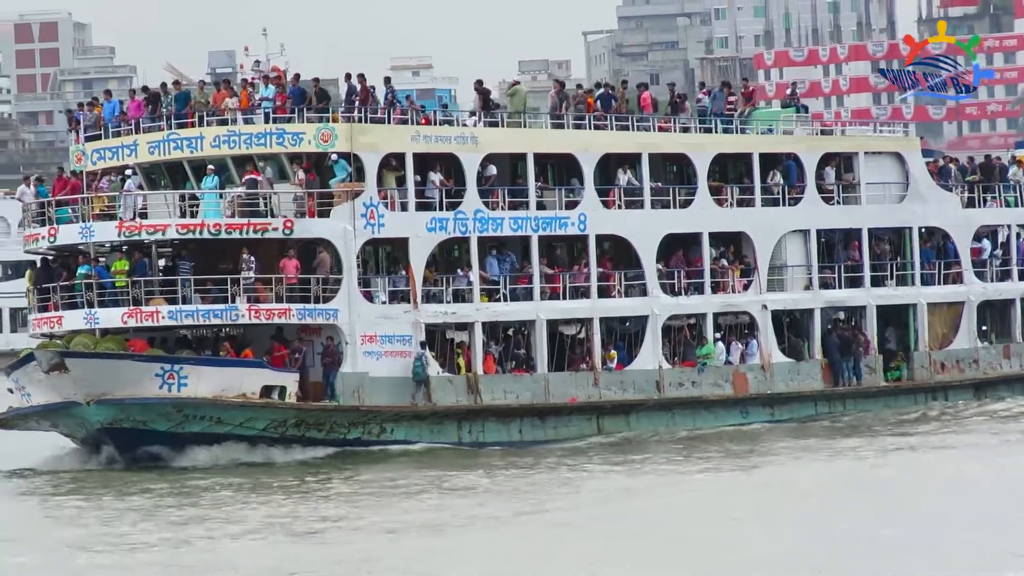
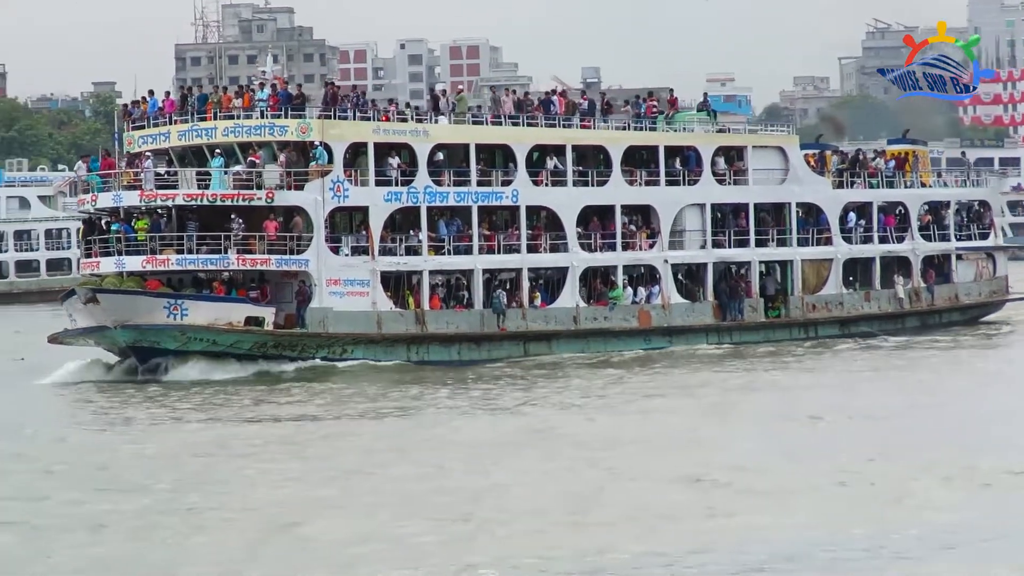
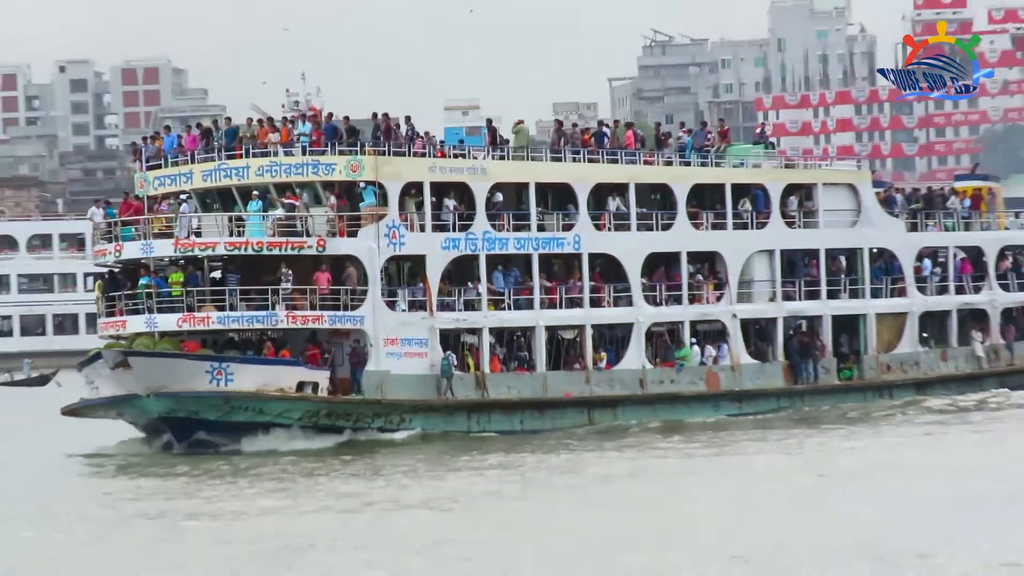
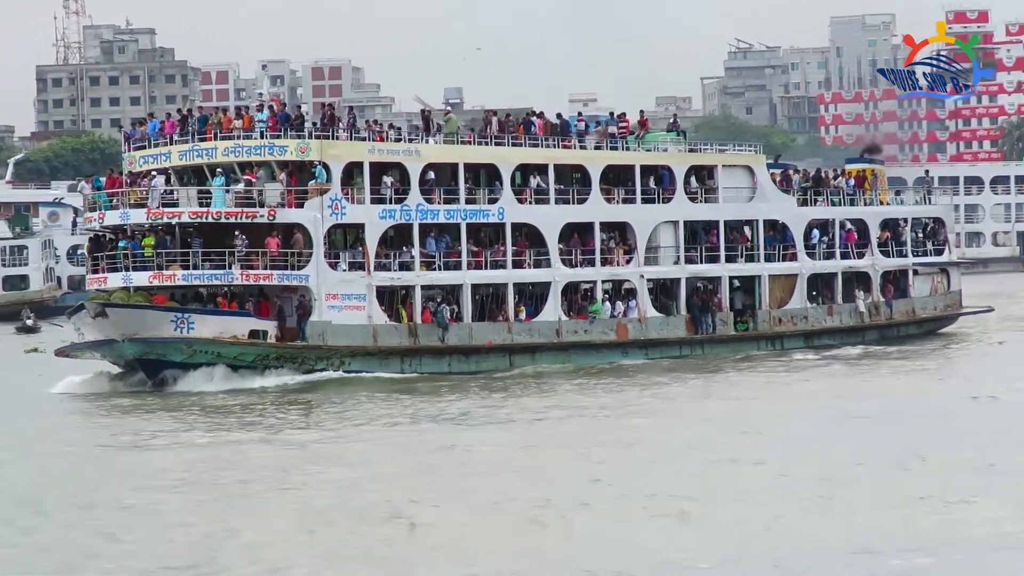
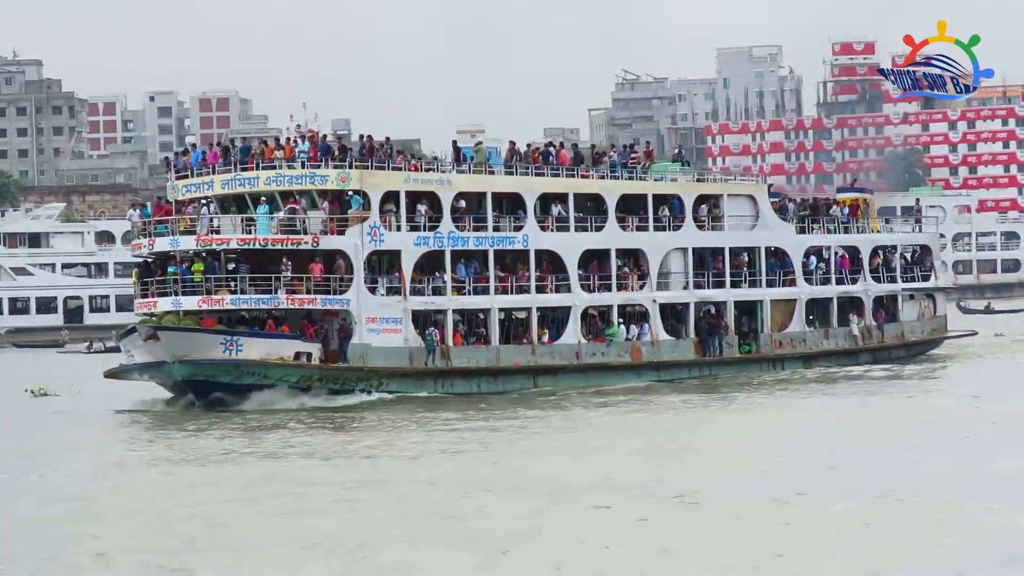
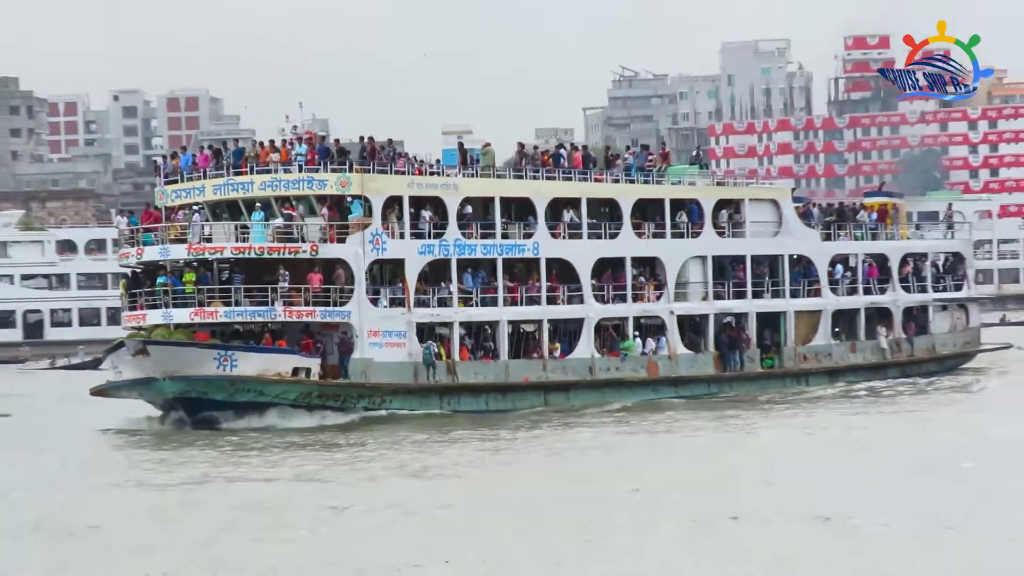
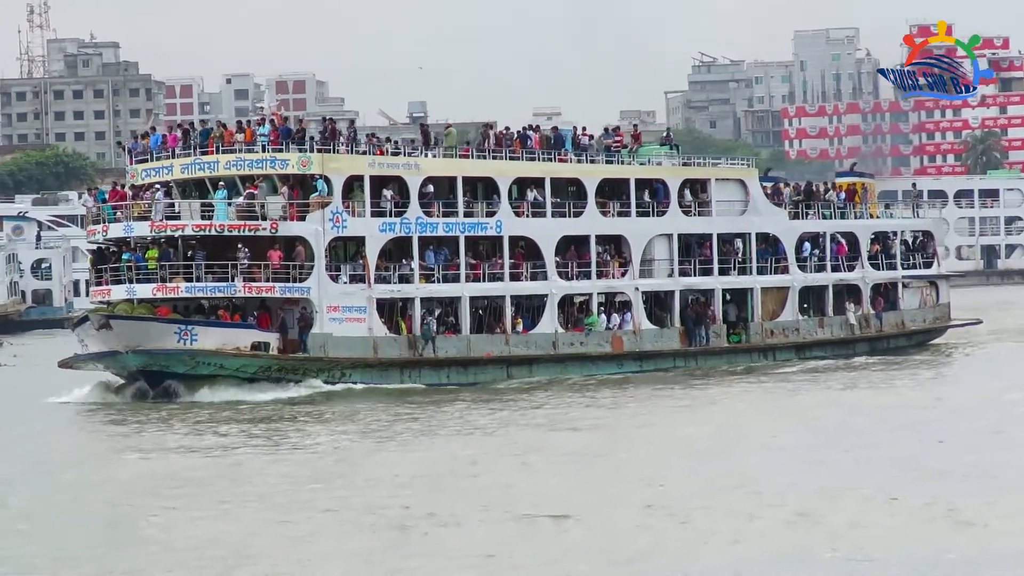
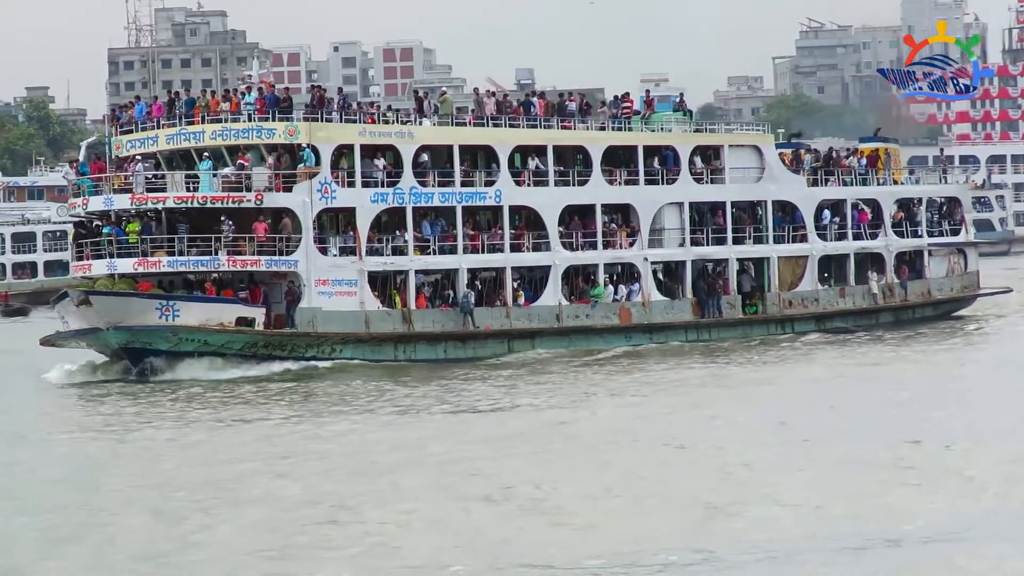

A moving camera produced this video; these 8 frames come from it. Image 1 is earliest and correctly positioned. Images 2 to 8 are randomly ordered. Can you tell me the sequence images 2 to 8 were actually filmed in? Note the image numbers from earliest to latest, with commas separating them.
3, 6, 5, 7, 4, 8, 2
